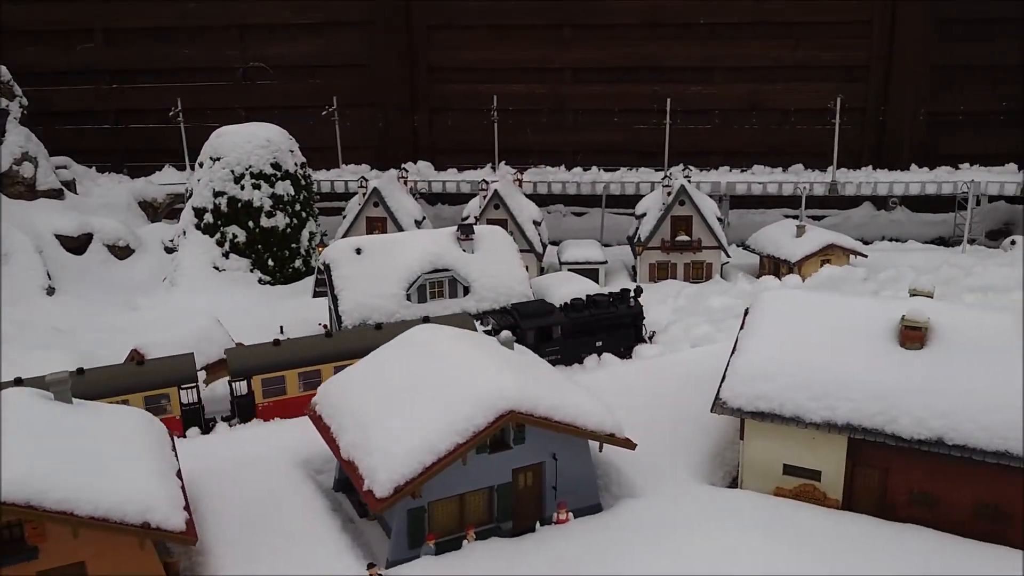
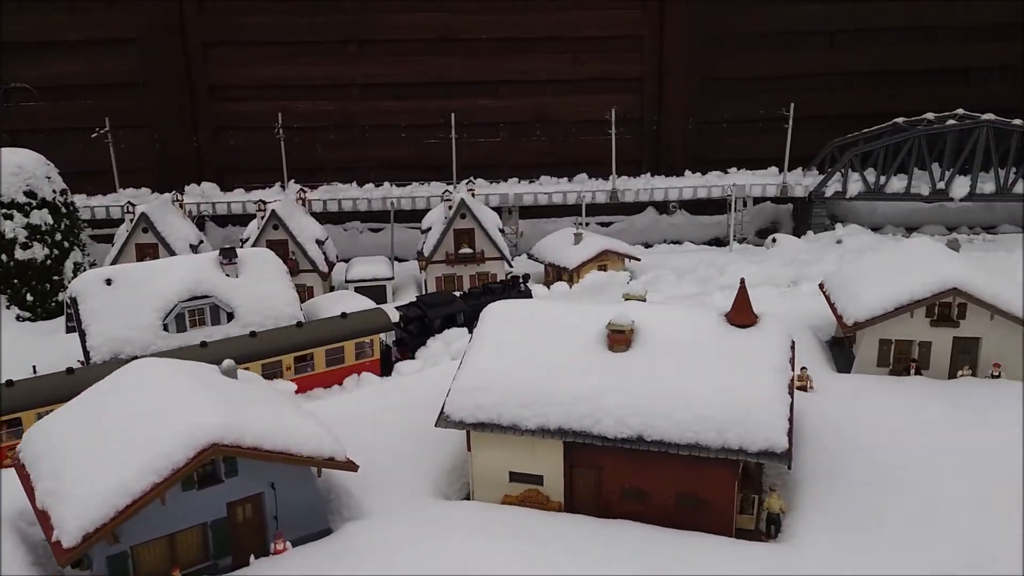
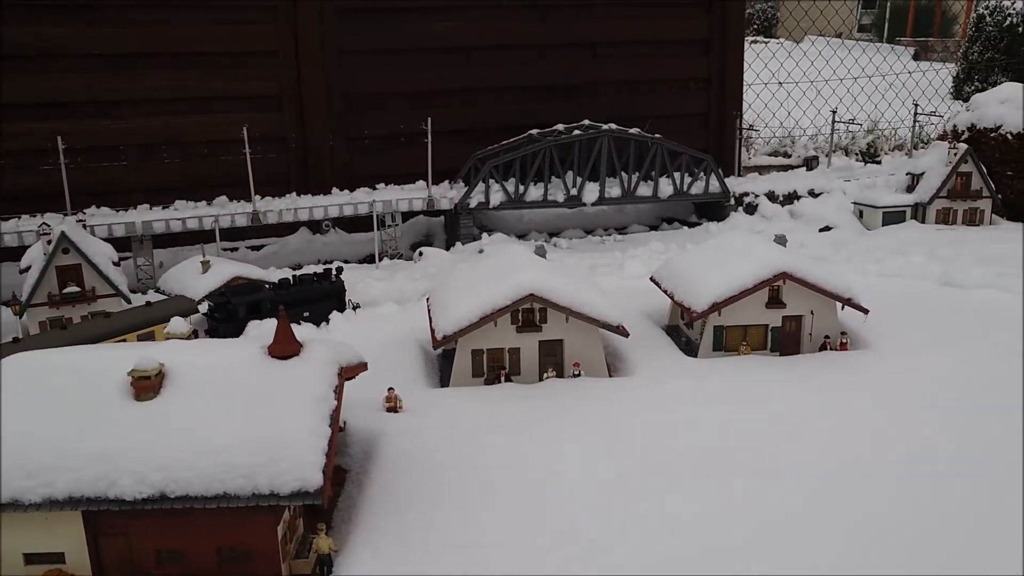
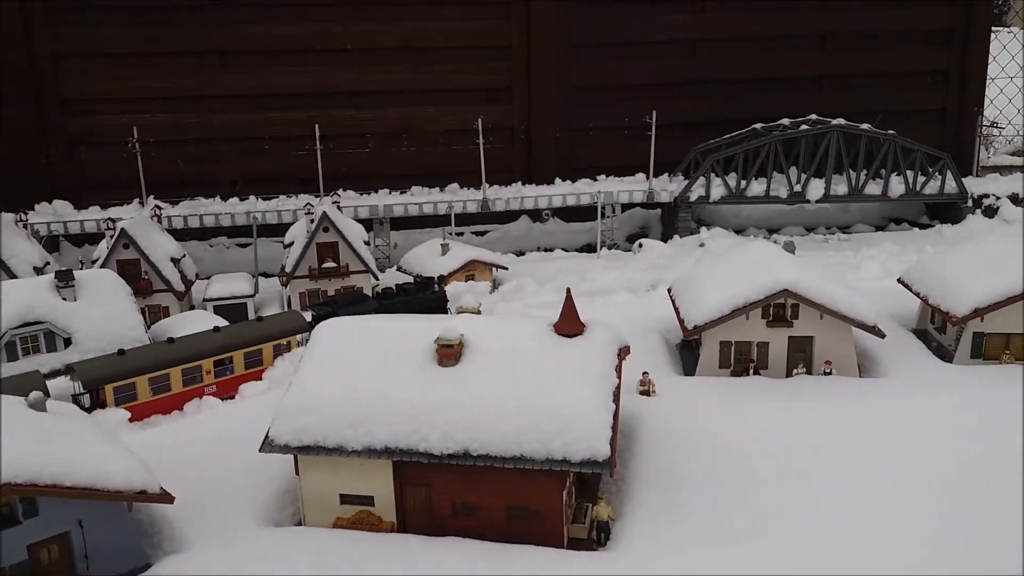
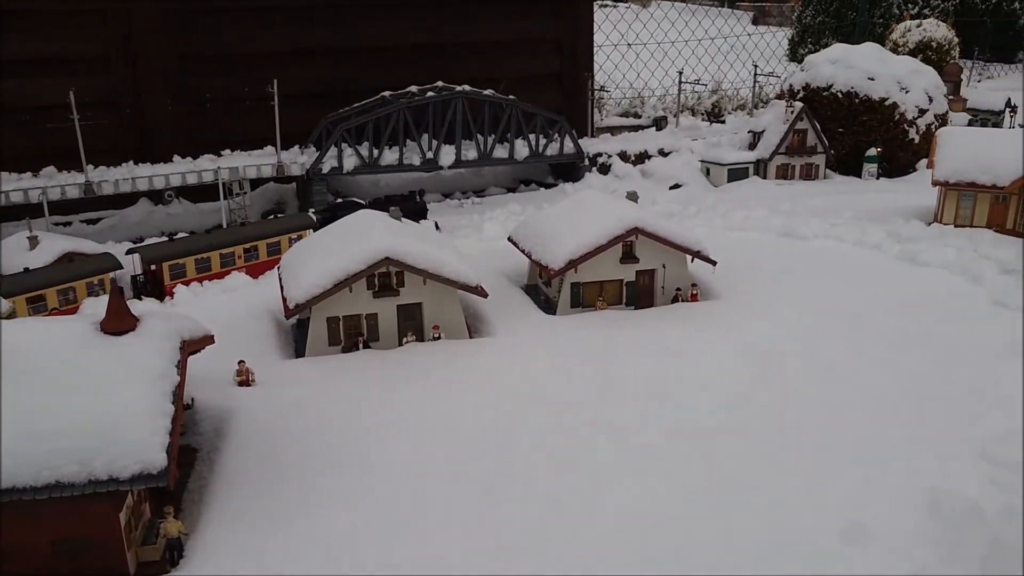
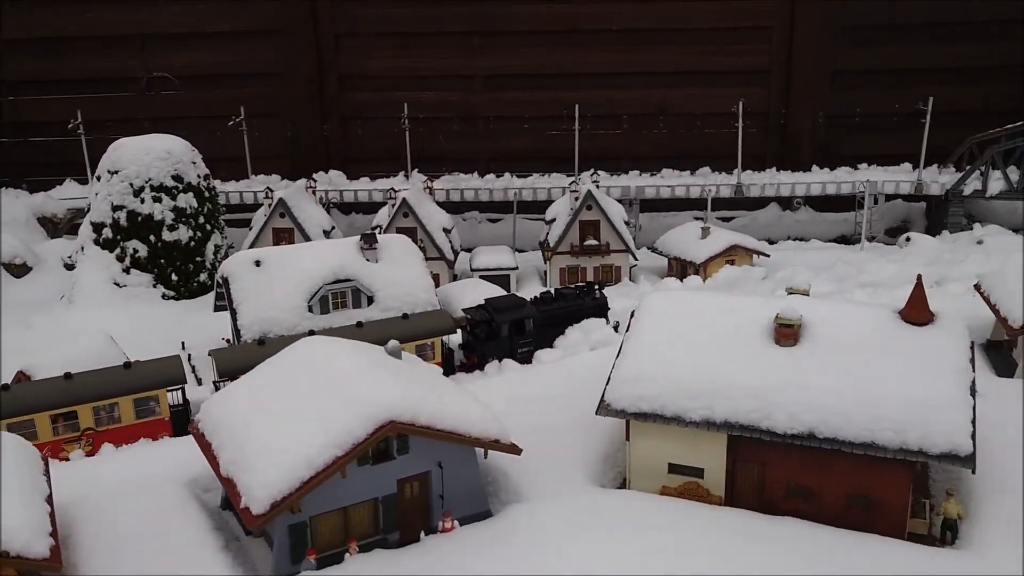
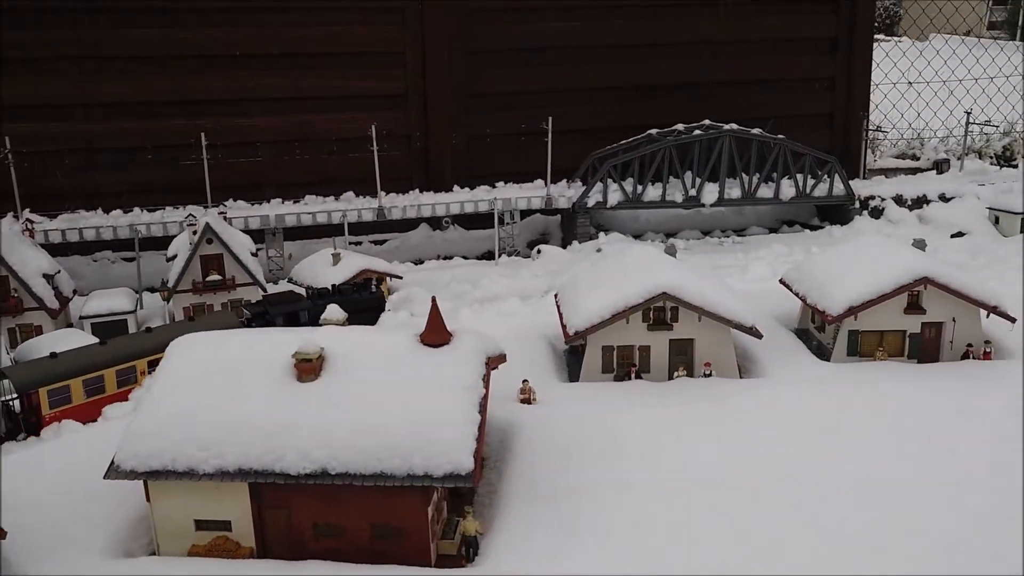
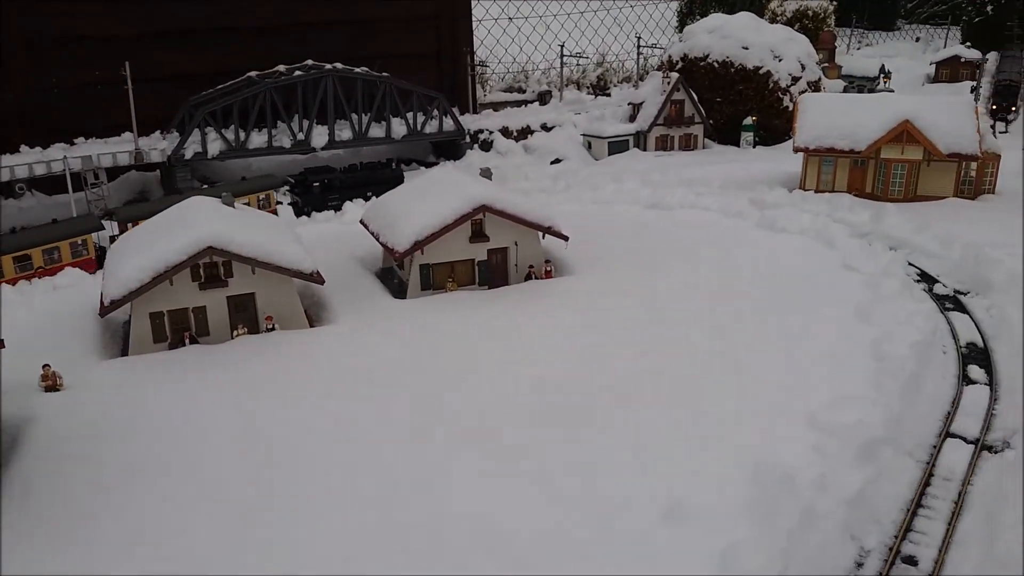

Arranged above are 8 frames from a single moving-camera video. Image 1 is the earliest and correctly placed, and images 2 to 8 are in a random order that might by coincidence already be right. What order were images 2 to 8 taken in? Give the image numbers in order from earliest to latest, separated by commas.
6, 2, 4, 7, 3, 5, 8
